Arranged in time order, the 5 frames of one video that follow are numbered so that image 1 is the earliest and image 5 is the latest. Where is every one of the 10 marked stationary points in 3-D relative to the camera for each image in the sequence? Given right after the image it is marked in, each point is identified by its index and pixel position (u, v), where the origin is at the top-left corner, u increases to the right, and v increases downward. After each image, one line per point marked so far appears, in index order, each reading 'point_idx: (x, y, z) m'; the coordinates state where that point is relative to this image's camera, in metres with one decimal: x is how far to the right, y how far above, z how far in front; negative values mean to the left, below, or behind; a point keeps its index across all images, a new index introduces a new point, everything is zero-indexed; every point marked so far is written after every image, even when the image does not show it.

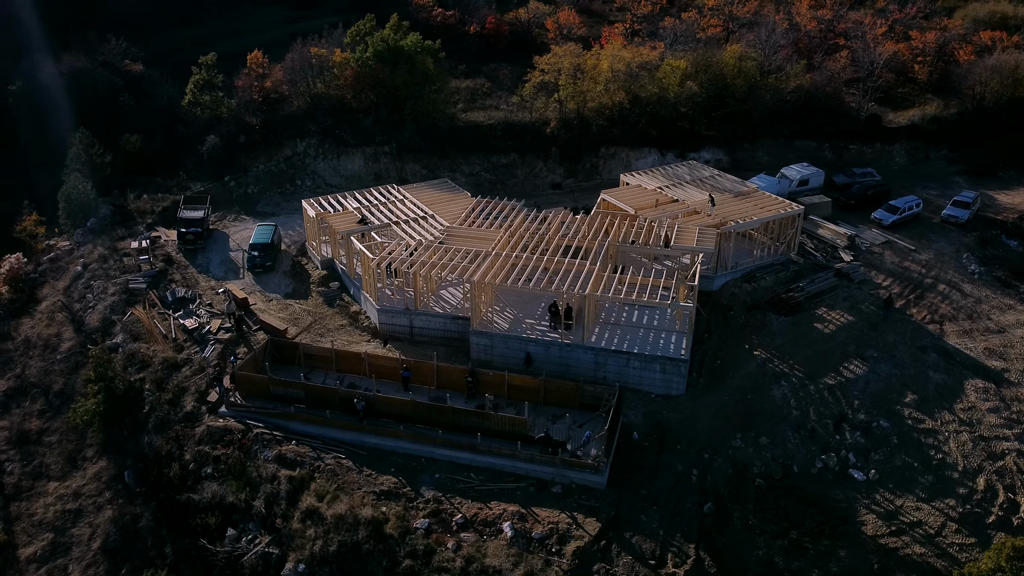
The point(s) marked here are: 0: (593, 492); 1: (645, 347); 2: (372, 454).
0: (+1.7, -4.4, +17.0) m
1: (+3.3, -1.5, +19.9) m
2: (-3.1, -3.7, +17.9) m
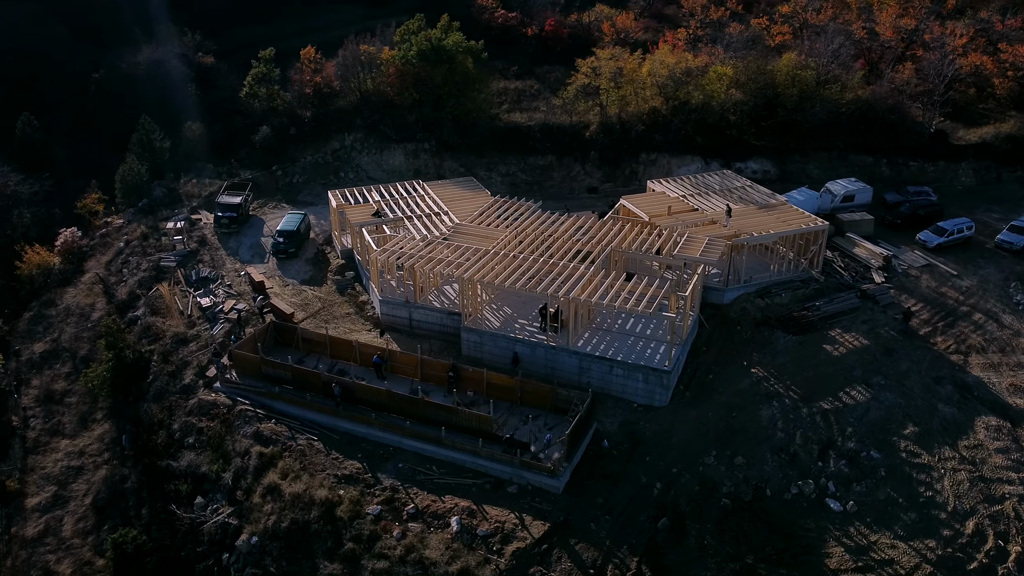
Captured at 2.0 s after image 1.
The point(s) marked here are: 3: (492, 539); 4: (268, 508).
0: (+0.8, -4.4, +16.9) m
1: (+2.9, -1.7, +19.5) m
2: (-3.9, -3.5, +18.4) m
3: (-0.4, -5.0, +15.8) m
4: (-5.1, -4.6, +16.7) m
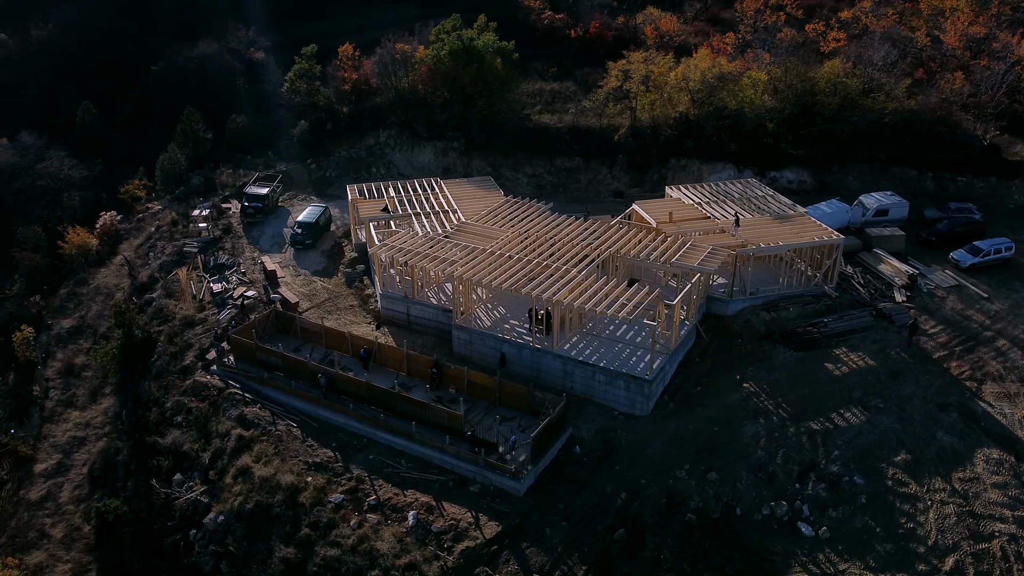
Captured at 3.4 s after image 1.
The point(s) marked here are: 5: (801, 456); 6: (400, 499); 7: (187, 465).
0: (-0.1, -4.4, +16.8) m
1: (+2.4, -1.8, +19.2) m
2: (-4.5, -3.3, +18.8) m
3: (-1.4, -5.0, +15.9) m
4: (-6.0, -4.3, +17.2) m
5: (+6.5, -3.8, +17.8) m
6: (-2.3, -4.4, +16.8) m
7: (-7.6, -4.1, +18.6) m
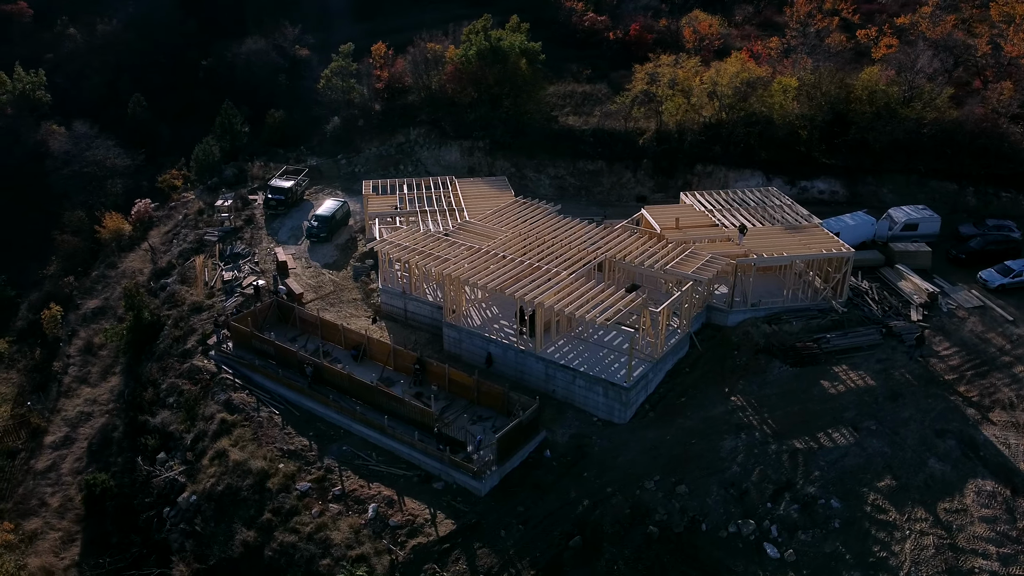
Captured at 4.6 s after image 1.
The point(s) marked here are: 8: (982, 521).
0: (-0.9, -4.4, +16.8) m
1: (+2.0, -1.9, +19.0) m
2: (-5.0, -3.1, +19.2) m
3: (-2.3, -4.9, +16.0) m
4: (-6.7, -4.1, +17.8) m
5: (+5.7, -4.0, +17.2) m
6: (-3.1, -4.3, +16.9) m
7: (-8.2, -3.8, +19.2) m
8: (+9.5, -4.7, +16.1) m
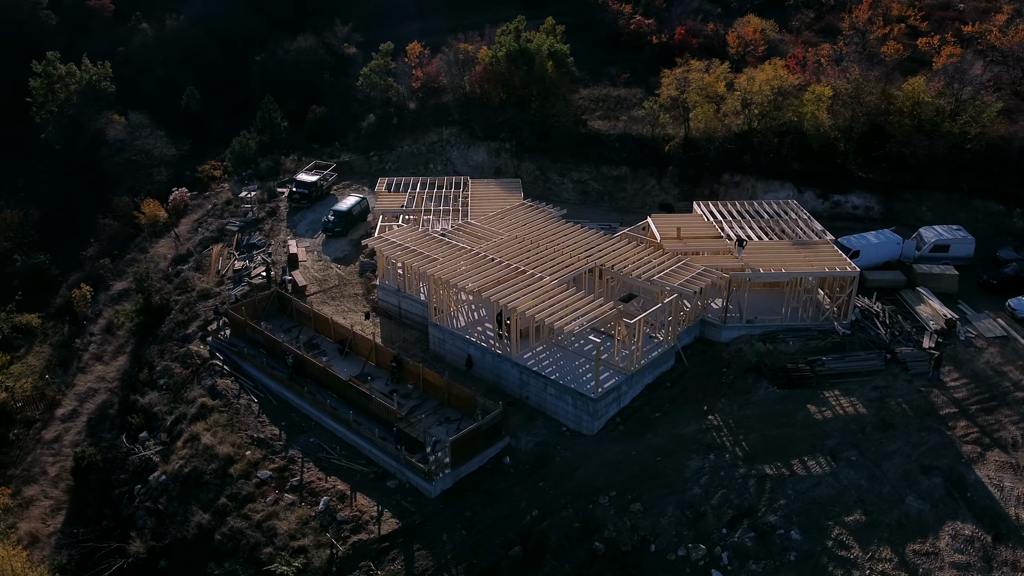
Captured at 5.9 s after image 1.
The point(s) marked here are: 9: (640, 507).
0: (-1.9, -4.4, +16.8) m
1: (+1.3, -2.1, +18.6) m
2: (-5.7, -2.9, +19.6) m
3: (-3.4, -4.8, +16.1) m
4: (-7.6, -3.8, +18.3) m
5: (+4.7, -4.4, +16.5) m
6: (-4.1, -4.2, +17.2) m
7: (-8.9, -3.4, +19.9) m
8: (+8.3, -5.2, +15.0) m
9: (+2.7, -4.5, +16.5) m
